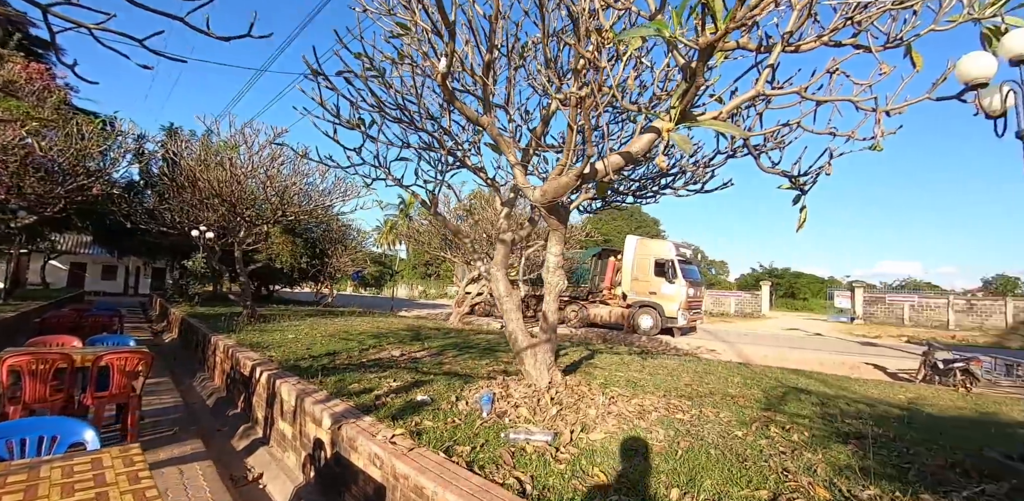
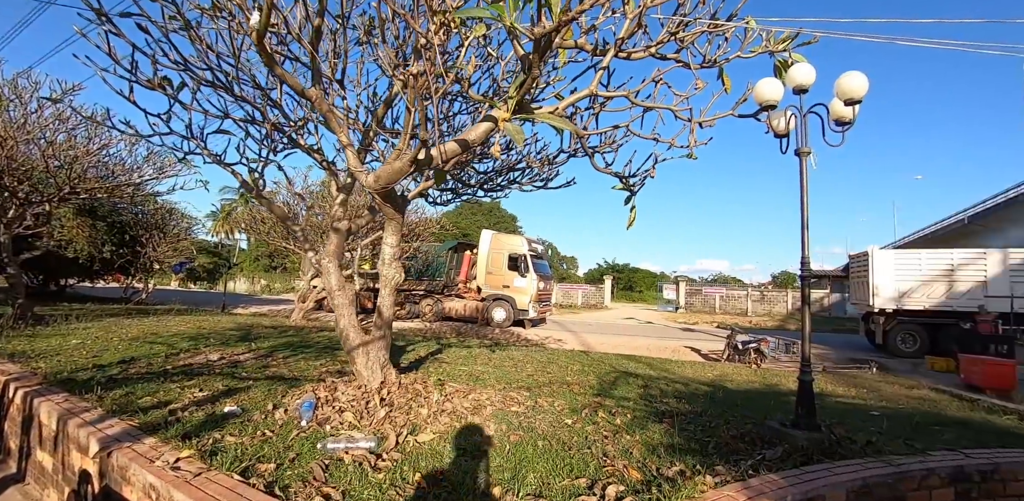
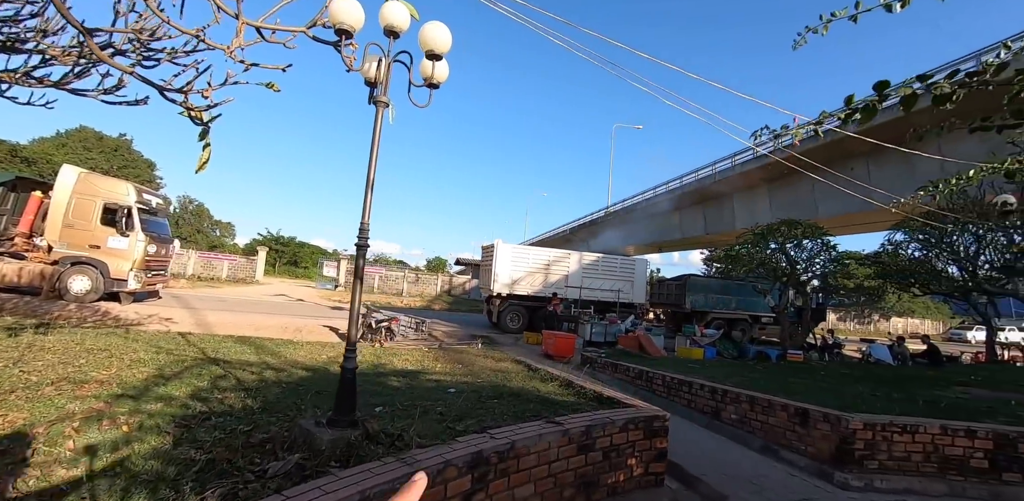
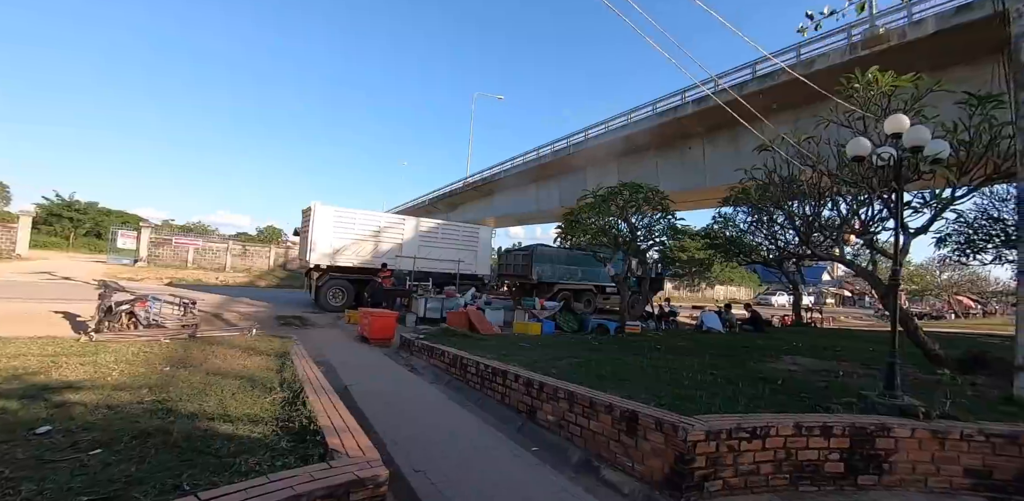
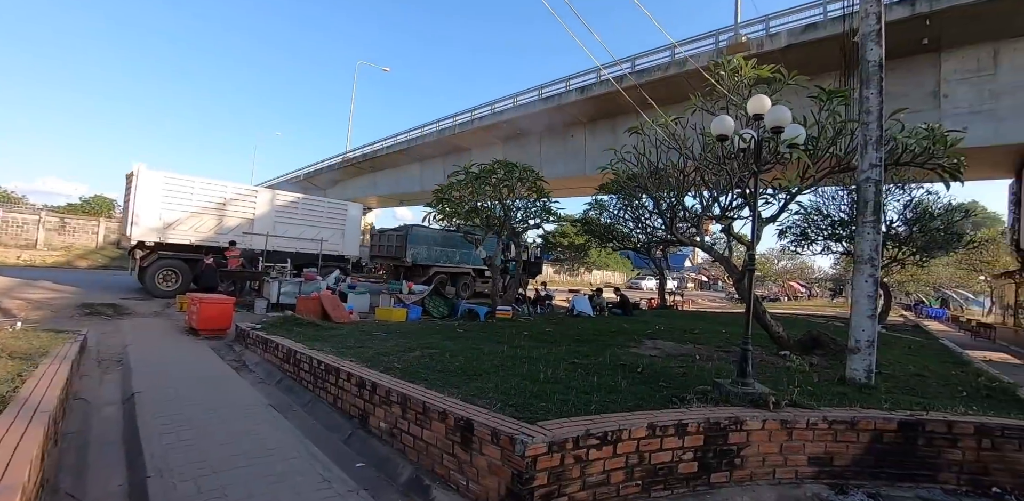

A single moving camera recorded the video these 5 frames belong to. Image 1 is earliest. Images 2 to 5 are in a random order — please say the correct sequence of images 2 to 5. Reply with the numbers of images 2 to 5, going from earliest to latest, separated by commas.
2, 3, 4, 5
